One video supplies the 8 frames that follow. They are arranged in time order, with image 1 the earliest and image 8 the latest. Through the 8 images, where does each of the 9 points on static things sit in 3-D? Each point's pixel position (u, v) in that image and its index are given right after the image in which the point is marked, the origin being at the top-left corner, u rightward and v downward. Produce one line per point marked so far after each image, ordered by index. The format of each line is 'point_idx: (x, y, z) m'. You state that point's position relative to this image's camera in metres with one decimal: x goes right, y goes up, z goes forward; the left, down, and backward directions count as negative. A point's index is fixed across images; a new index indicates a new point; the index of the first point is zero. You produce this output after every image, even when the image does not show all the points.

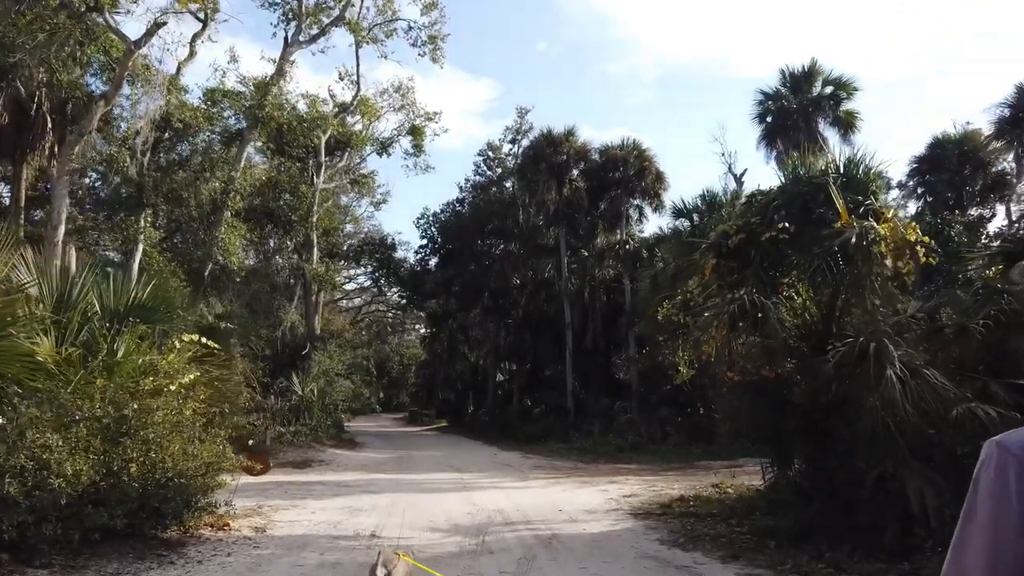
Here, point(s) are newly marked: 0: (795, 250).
0: (+3.4, +0.5, +9.4) m
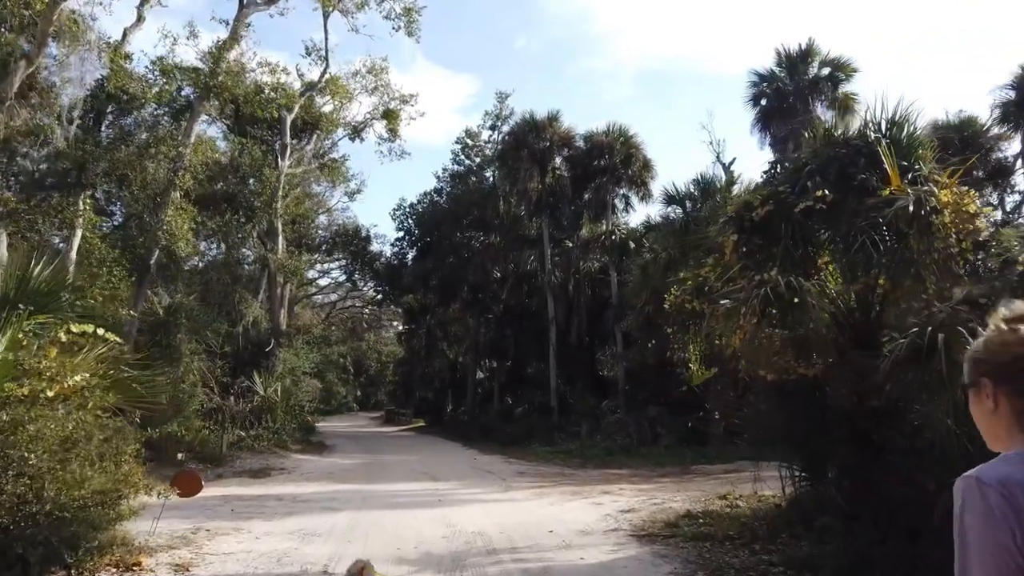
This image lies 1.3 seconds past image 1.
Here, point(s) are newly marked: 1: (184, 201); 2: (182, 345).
0: (+3.2, +0.6, +7.9) m
1: (-6.9, +1.8, +16.3) m
2: (-7.0, -1.2, +16.5) m
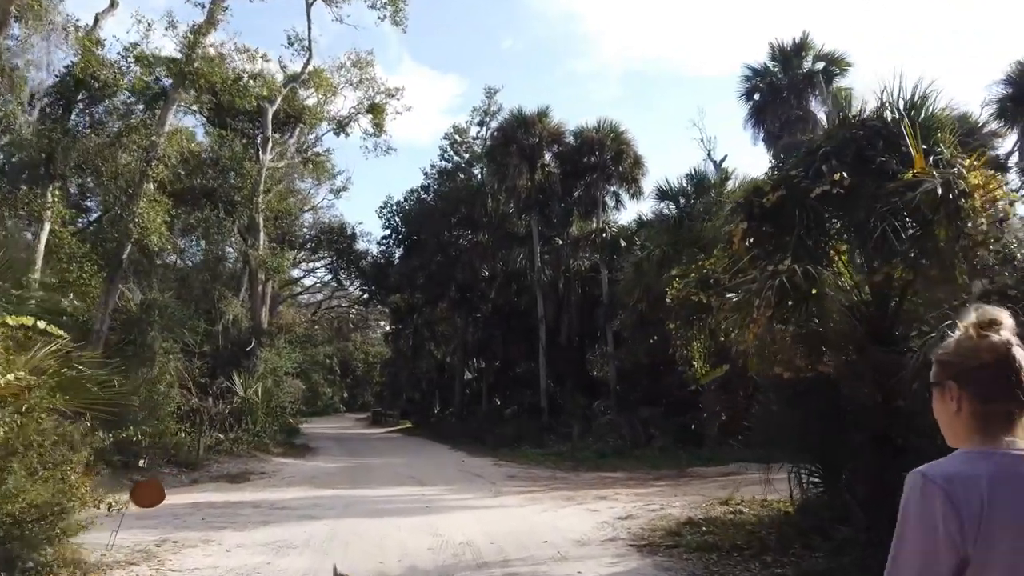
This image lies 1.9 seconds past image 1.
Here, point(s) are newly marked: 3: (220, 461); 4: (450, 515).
0: (+3.2, +0.7, +7.3) m
1: (-7.1, +1.9, +15.5) m
2: (-7.2, -1.1, +15.8) m
3: (-6.3, -3.7, +16.8) m
4: (-0.9, -3.2, +11.0) m
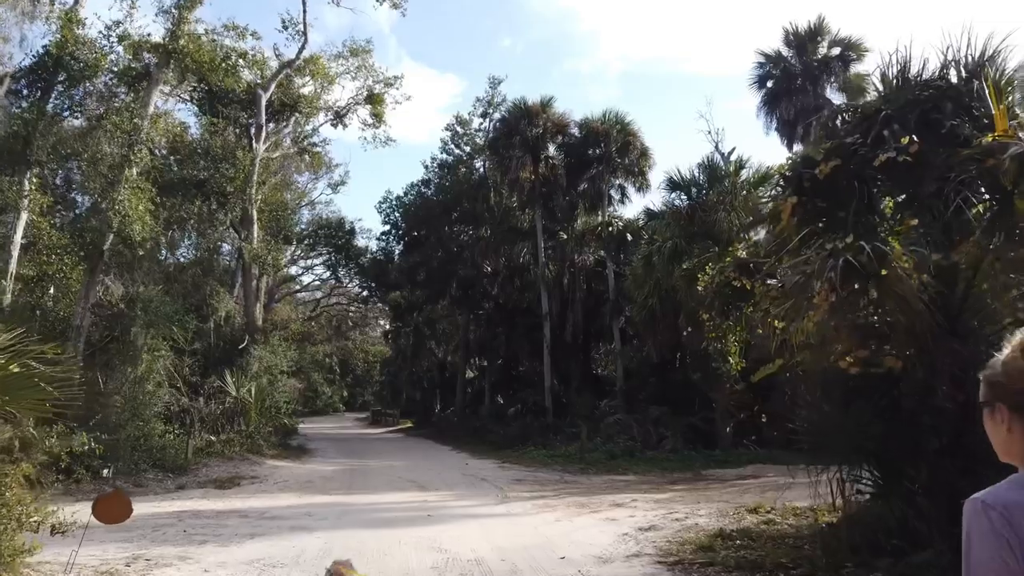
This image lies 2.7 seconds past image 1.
0: (+3.3, +0.9, +6.4) m
1: (-6.9, +2.0, +14.6) m
2: (-7.1, -1.0, +14.9) m
3: (-6.2, -3.6, +15.9) m
4: (-0.7, -3.1, +10.0) m
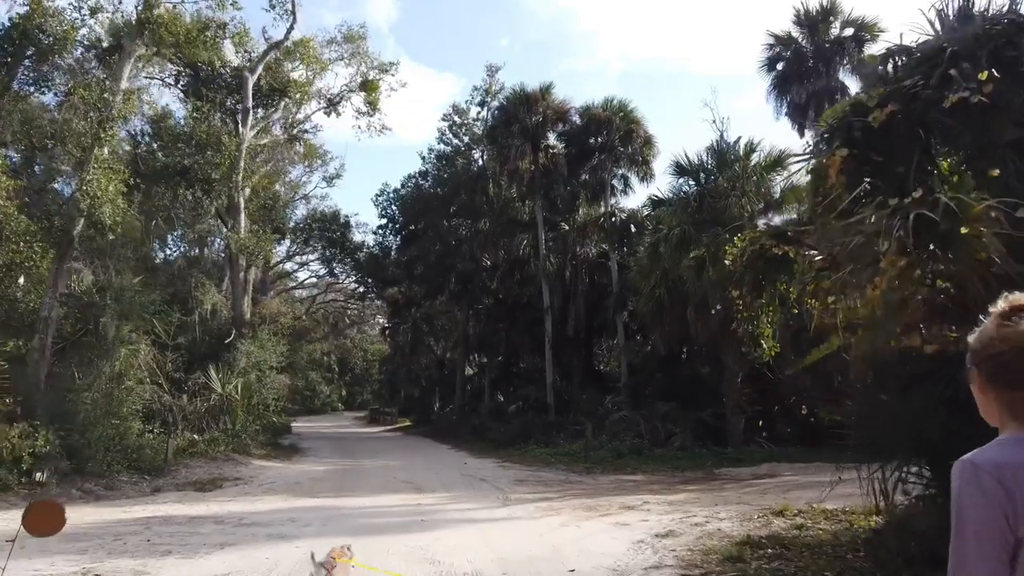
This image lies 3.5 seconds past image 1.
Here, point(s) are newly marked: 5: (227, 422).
0: (+3.3, +1.1, +5.4) m
1: (-6.9, +2.2, +13.6) m
2: (-7.1, -0.8, +13.9) m
3: (-6.1, -3.4, +14.9) m
4: (-0.7, -2.8, +9.1) m
5: (-6.5, -3.1, +17.7) m
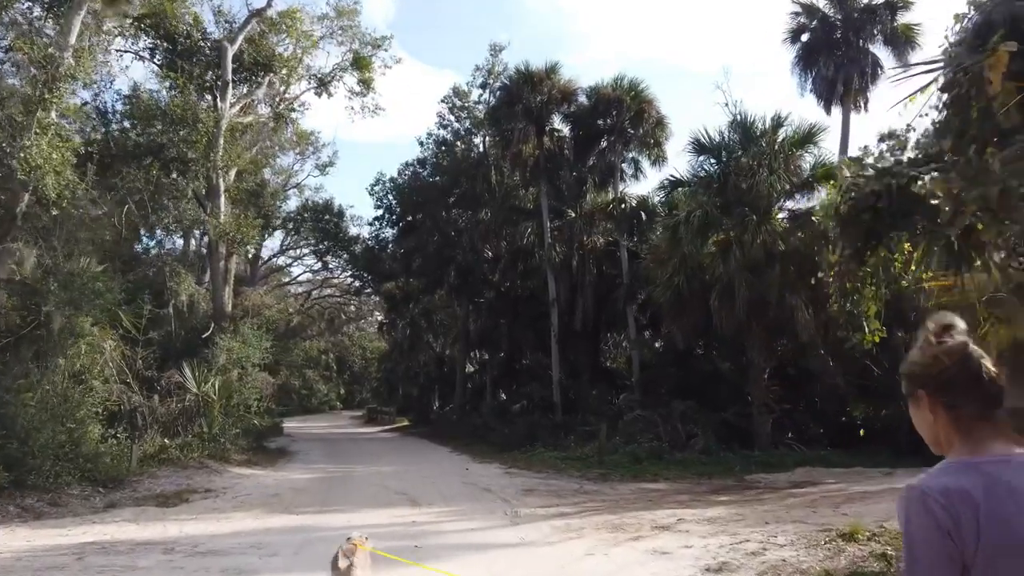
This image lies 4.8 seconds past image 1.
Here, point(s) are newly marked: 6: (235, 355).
0: (+3.4, +1.3, +3.7) m
1: (-6.8, +2.5, +11.9) m
2: (-7.0, -0.6, +12.2) m
3: (-6.0, -3.2, +13.3) m
4: (-0.6, -2.6, +7.4) m
5: (-6.4, -2.8, +16.0) m
6: (-6.3, -1.5, +17.6) m
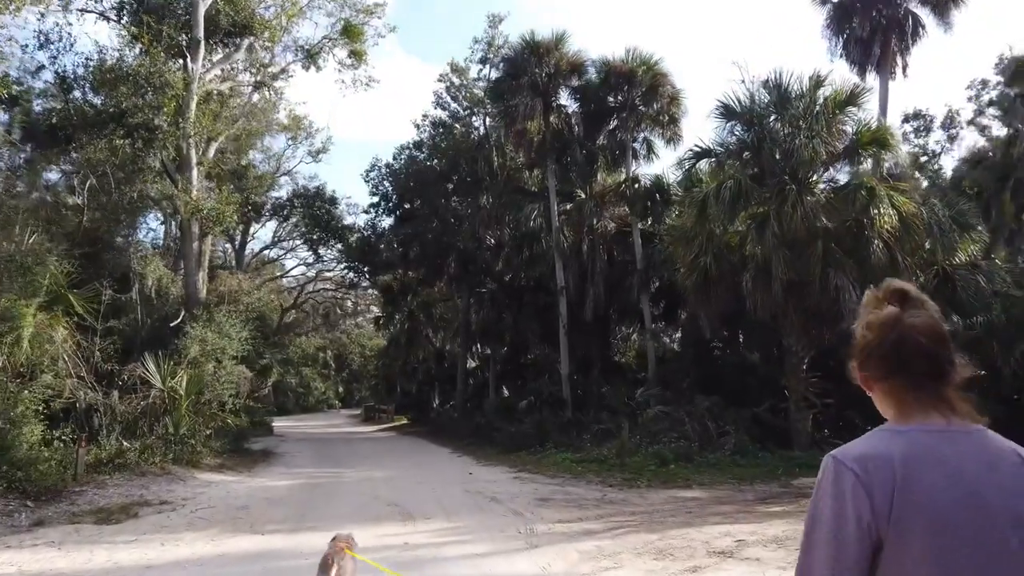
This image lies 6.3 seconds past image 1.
0: (+3.6, +1.7, +1.8) m
1: (-6.7, +2.8, +10.0) m
2: (-6.8, -0.3, +10.3) m
3: (-5.8, -2.8, +11.3) m
4: (-0.4, -2.3, +5.5) m
5: (-6.2, -2.5, +14.1) m
6: (-6.1, -1.2, +15.7) m
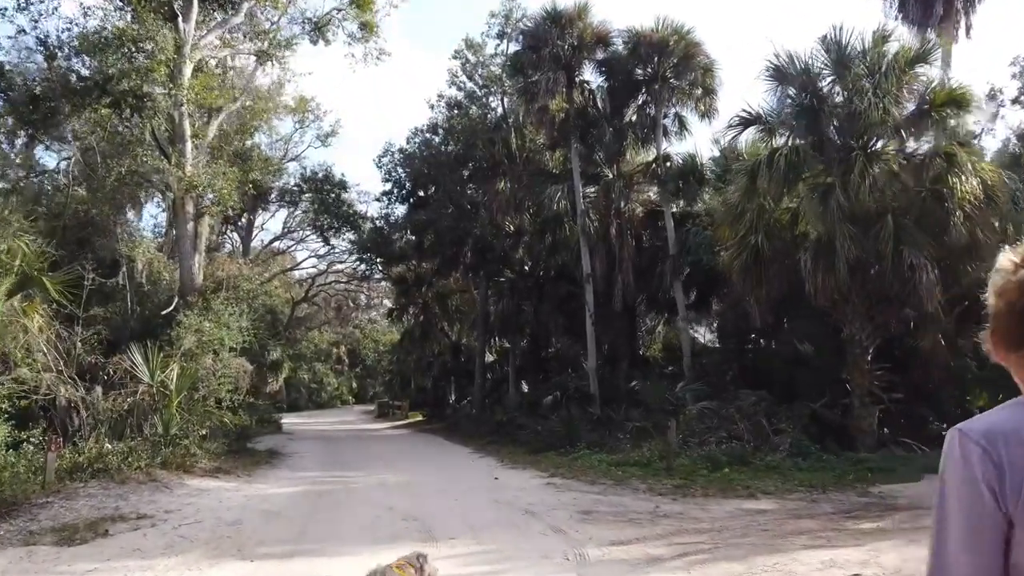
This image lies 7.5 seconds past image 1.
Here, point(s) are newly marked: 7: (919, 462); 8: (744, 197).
0: (+3.8, +1.9, +0.1) m
1: (-6.3, +3.0, +8.5) m
2: (-6.4, 0.0, +8.8) m
3: (-5.4, -2.6, +9.8) m
4: (-0.1, -2.0, +3.9) m
5: (-5.7, -2.2, +12.6) m
6: (-5.6, -0.9, +14.2) m
7: (+6.6, -2.8, +12.6) m
8: (+4.3, +1.7, +14.5) m
